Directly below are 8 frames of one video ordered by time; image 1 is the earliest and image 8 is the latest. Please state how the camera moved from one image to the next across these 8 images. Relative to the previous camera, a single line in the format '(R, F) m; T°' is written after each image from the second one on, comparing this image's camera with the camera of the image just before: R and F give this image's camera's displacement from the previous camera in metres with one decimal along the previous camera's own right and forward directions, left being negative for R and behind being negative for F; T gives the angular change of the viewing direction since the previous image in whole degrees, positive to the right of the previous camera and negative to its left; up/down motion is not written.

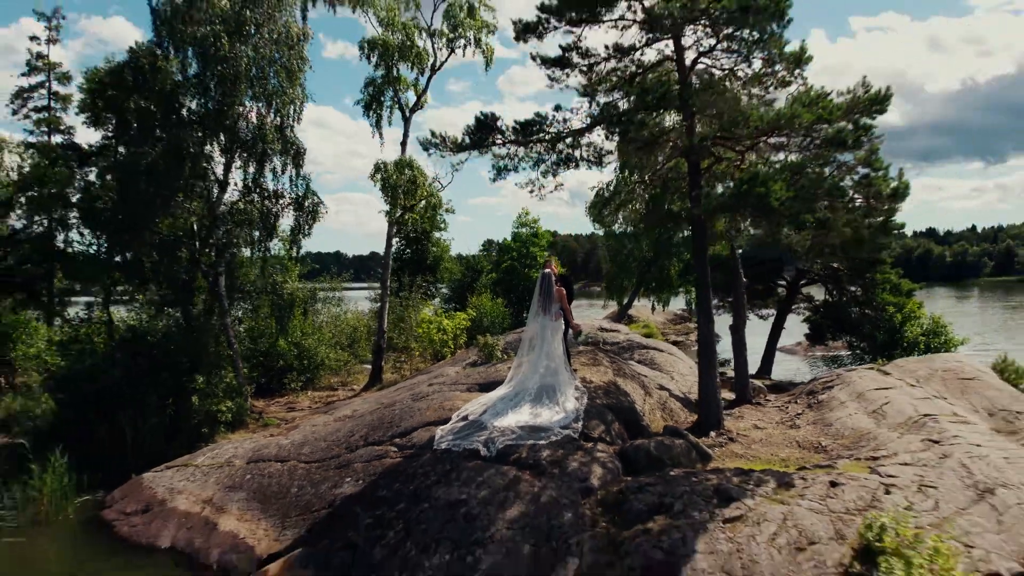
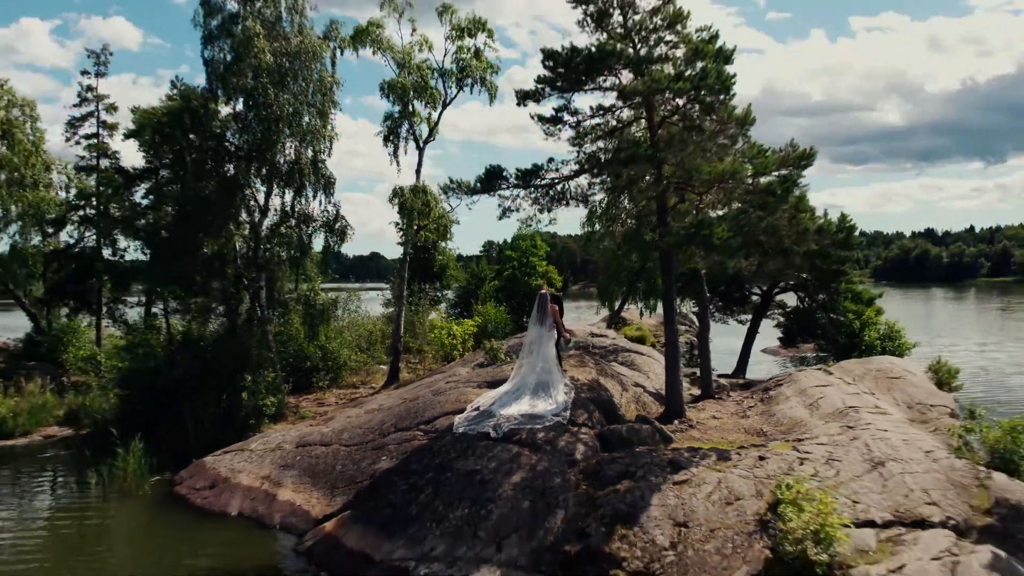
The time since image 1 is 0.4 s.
(0.0, -2.2) m; 0°
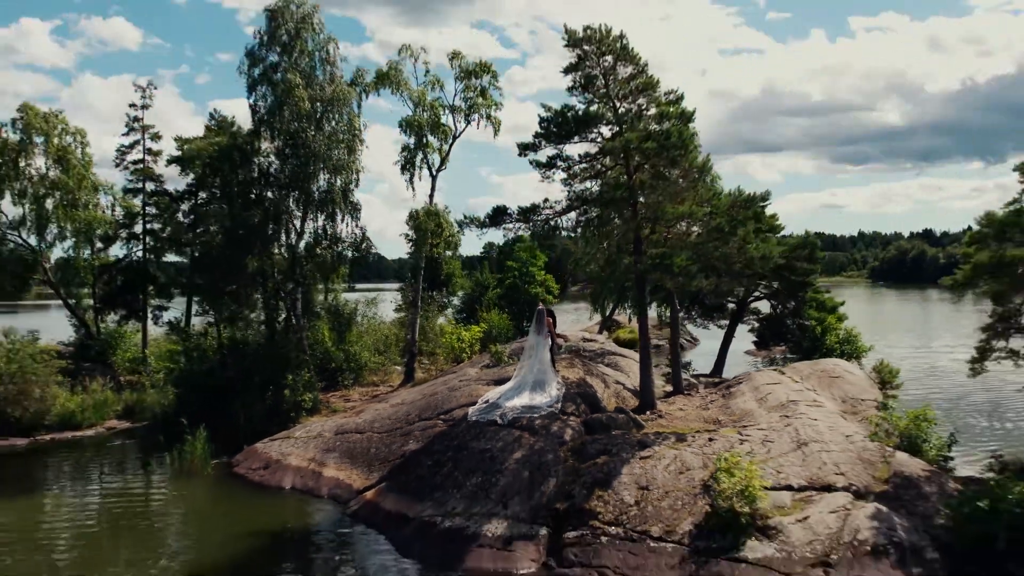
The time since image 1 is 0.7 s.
(0.0, -2.5) m; 0°
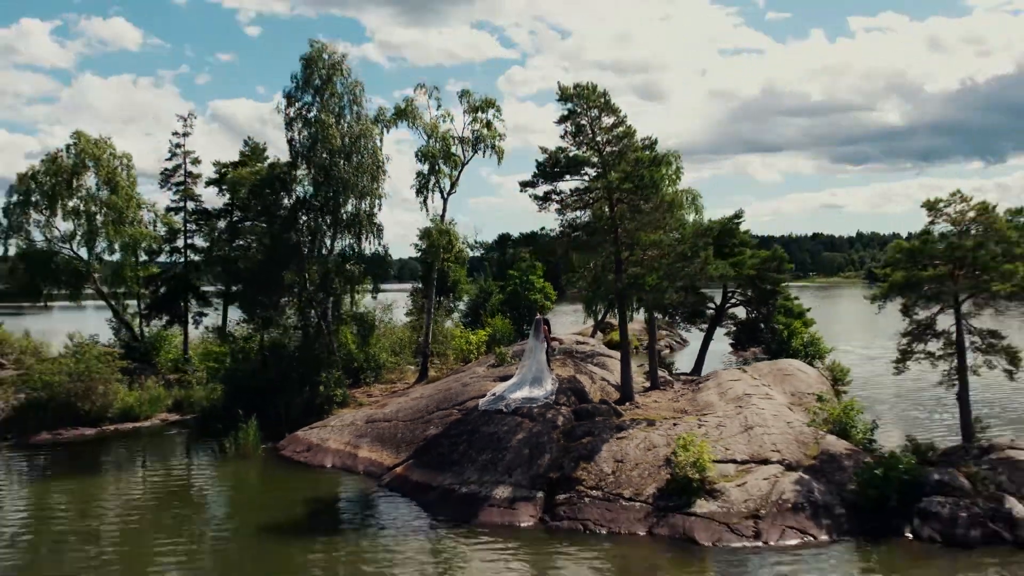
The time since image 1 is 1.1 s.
(-0.1, -2.9) m; 0°
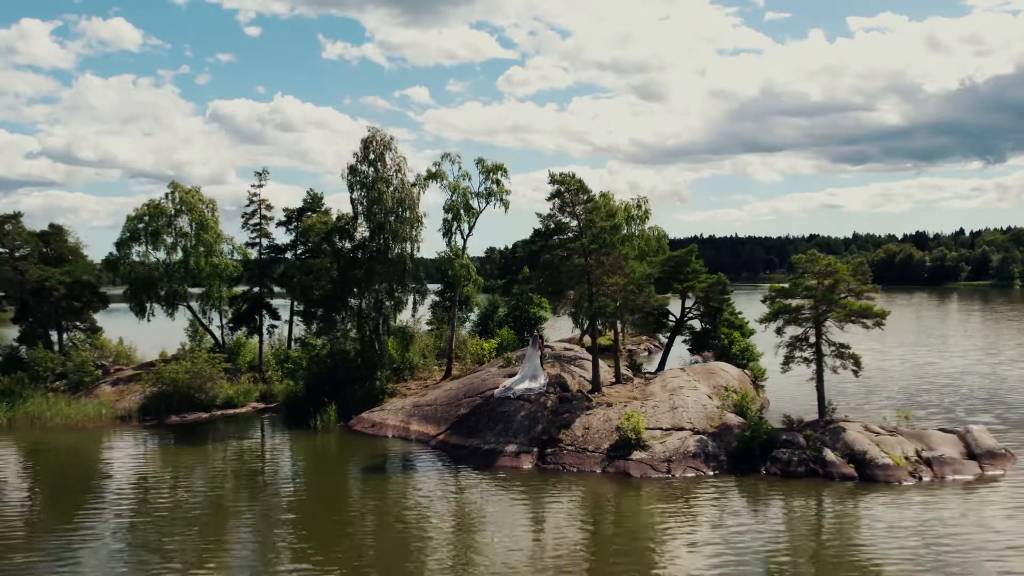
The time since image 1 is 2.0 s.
(-0.2, -7.4) m; 0°
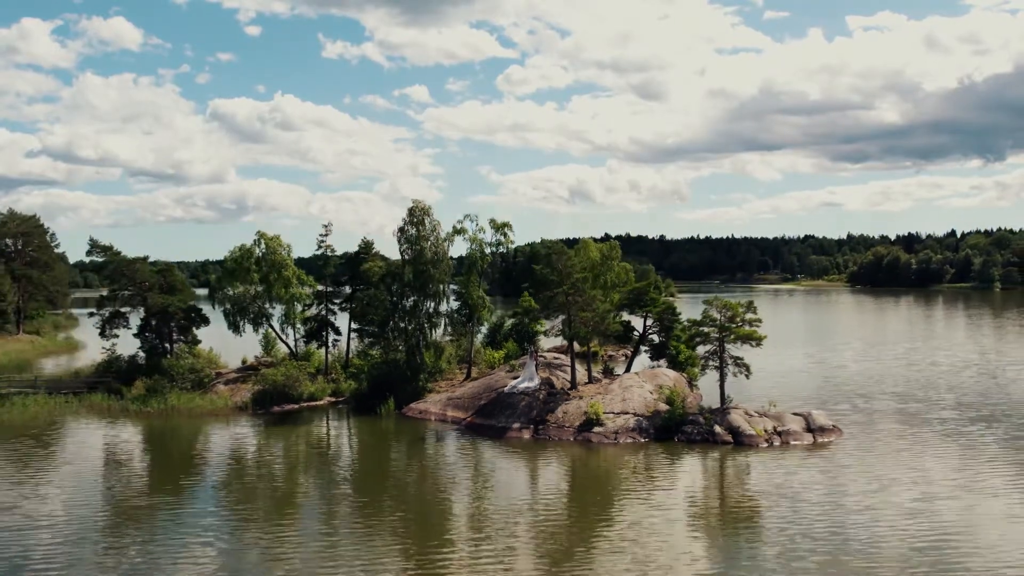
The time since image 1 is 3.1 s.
(-0.2, -11.2) m; 0°
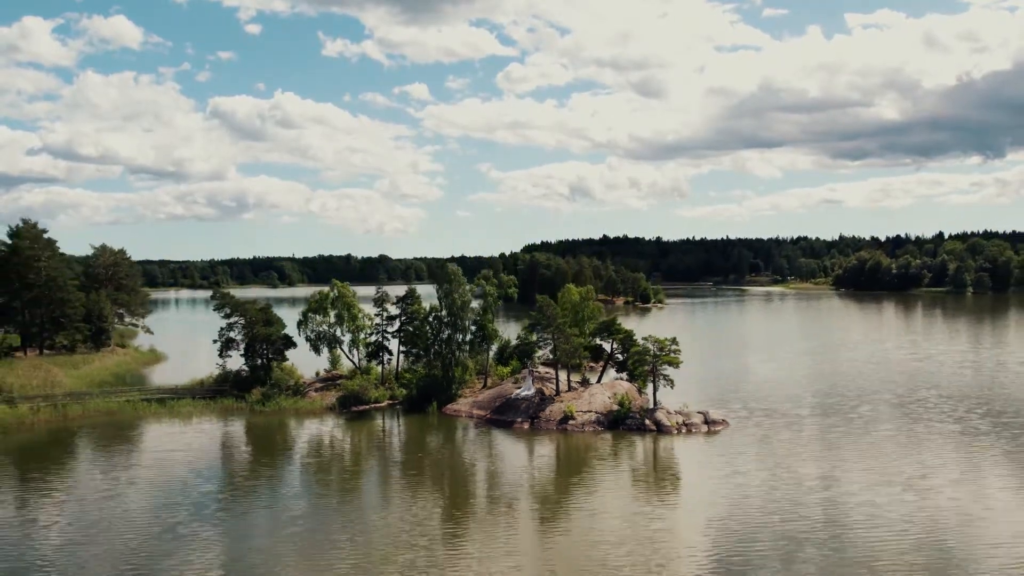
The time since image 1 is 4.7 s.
(-0.3, -17.6) m; 0°
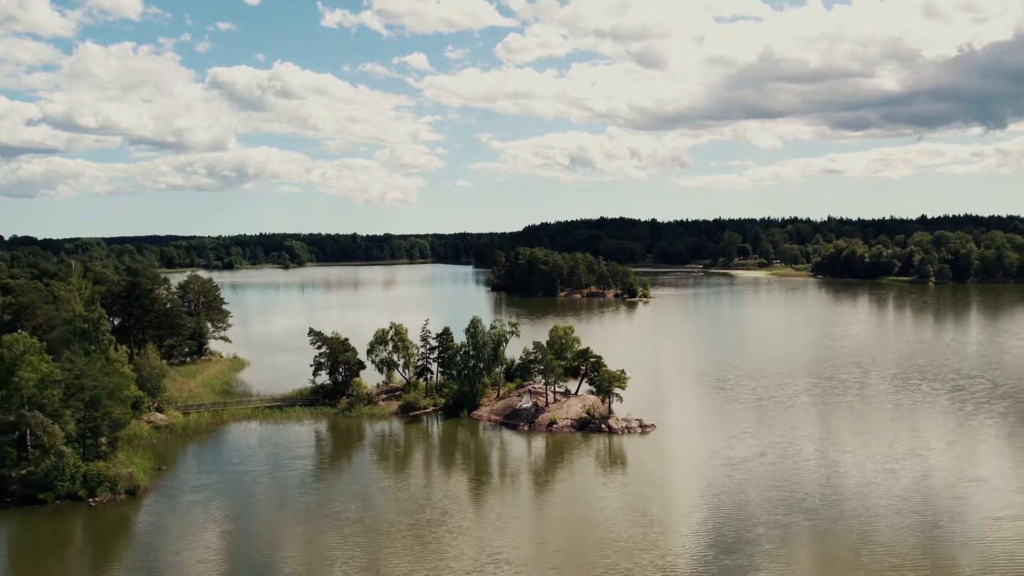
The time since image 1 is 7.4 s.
(-0.5, -27.1) m; 0°
